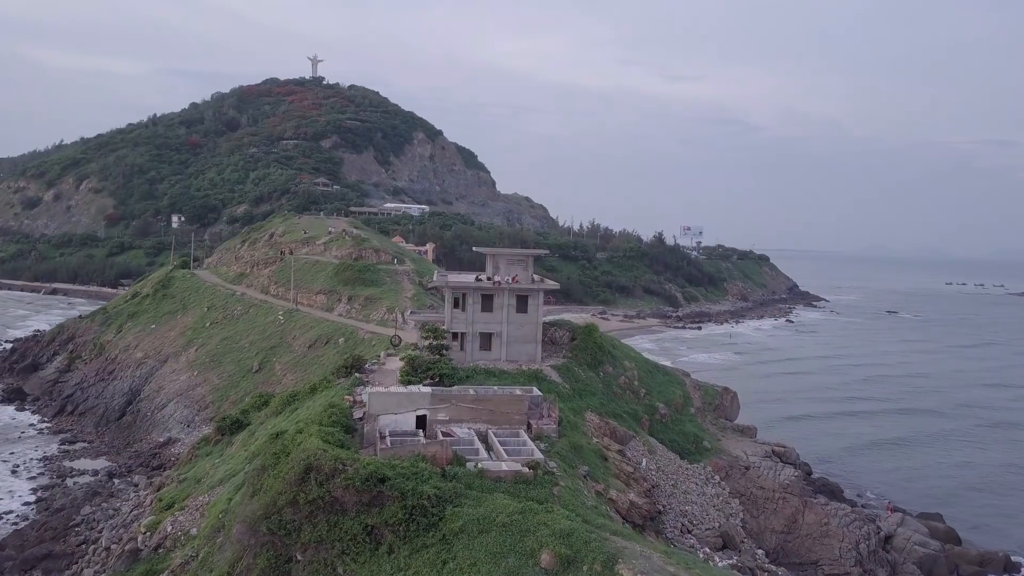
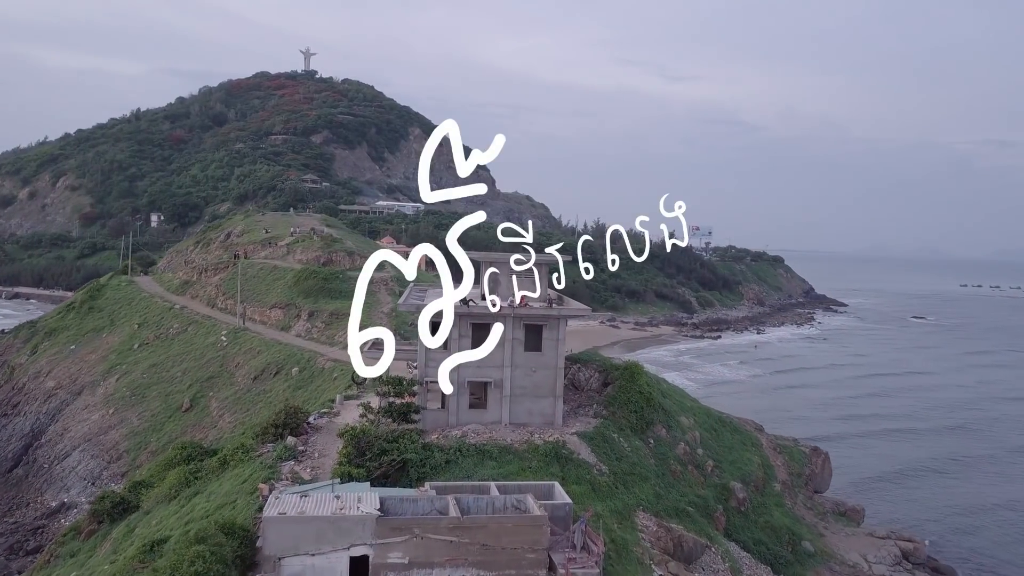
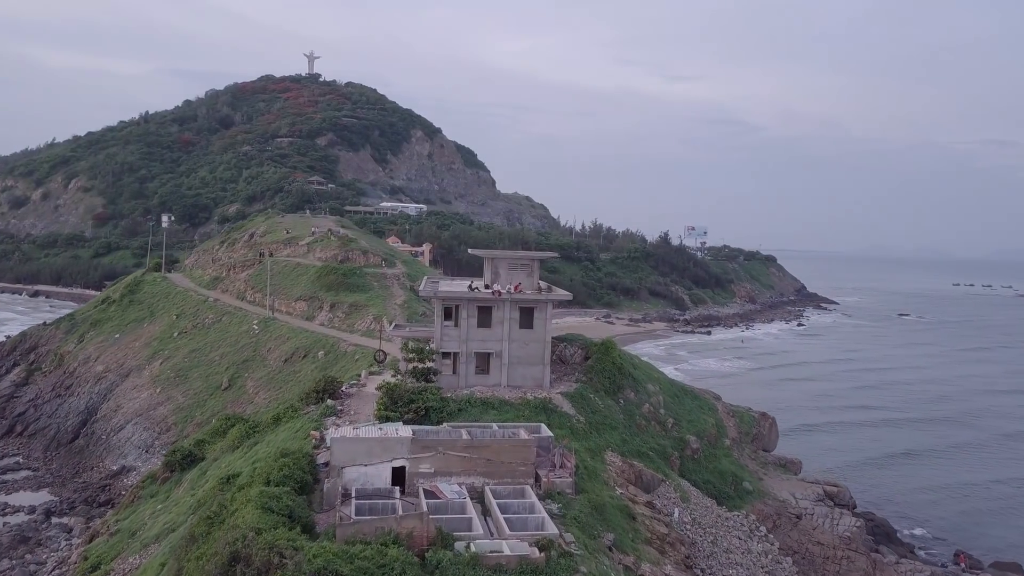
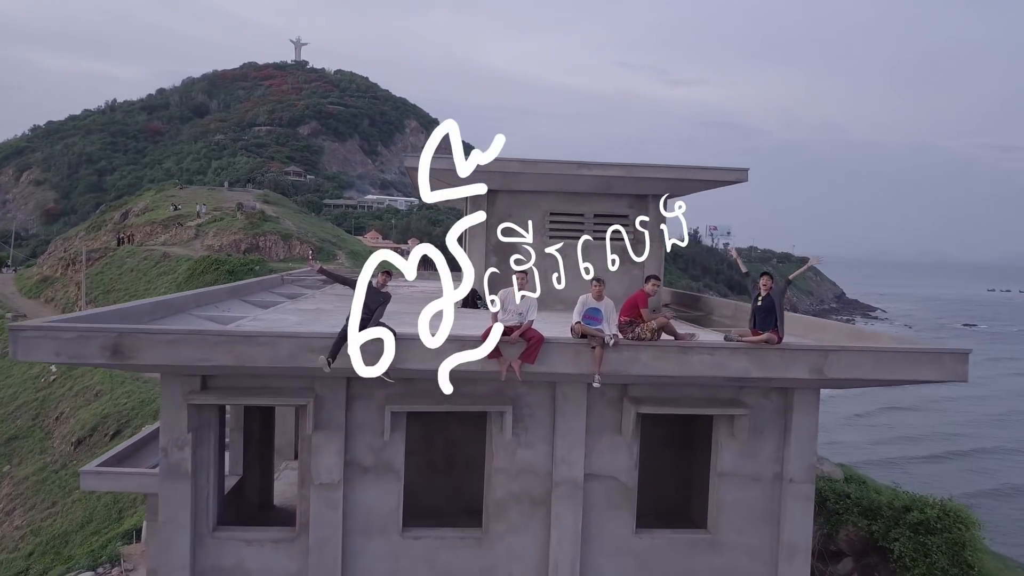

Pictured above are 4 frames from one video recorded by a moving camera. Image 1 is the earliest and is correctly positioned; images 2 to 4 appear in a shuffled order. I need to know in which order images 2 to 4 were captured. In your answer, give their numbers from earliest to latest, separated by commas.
3, 2, 4
